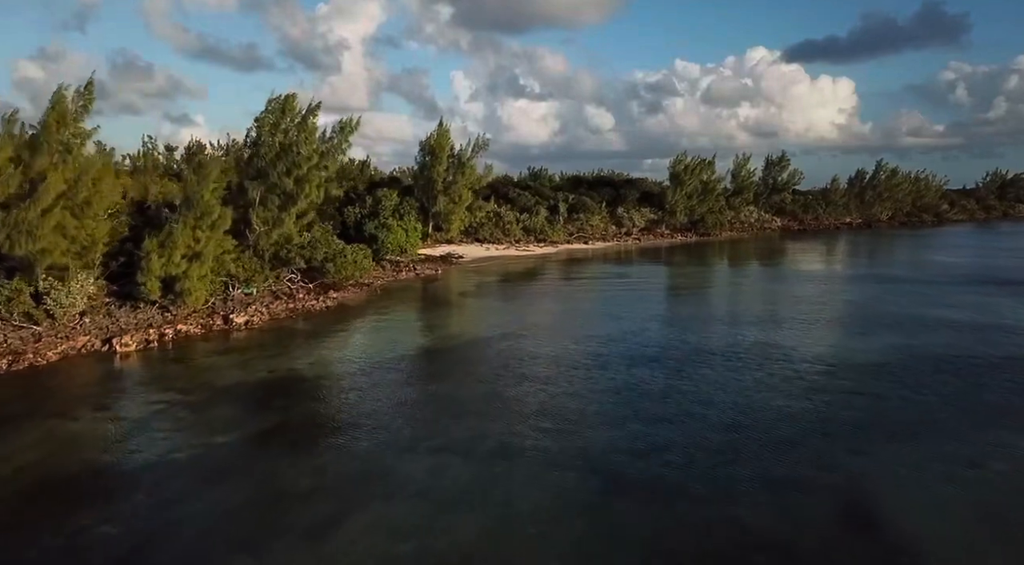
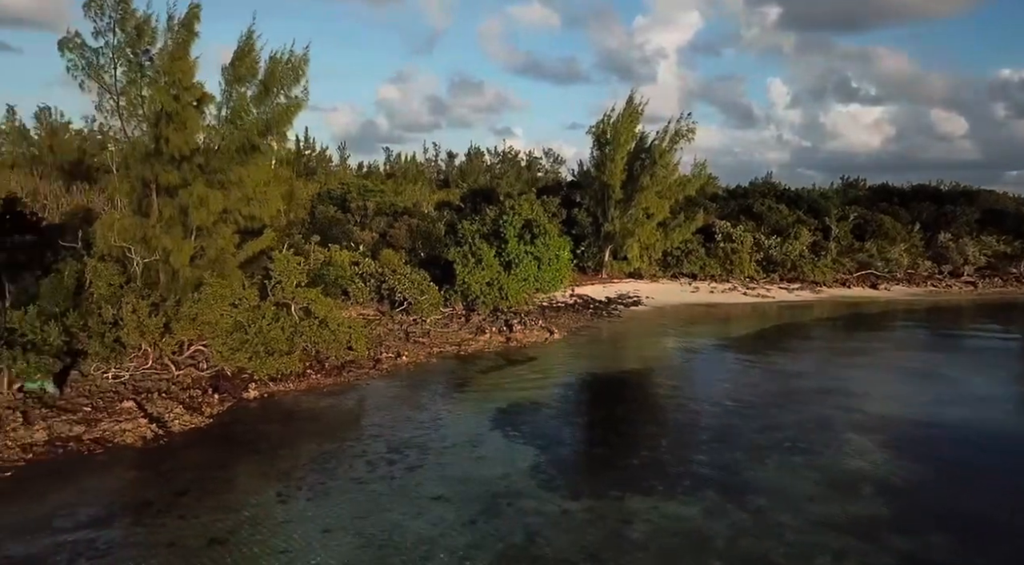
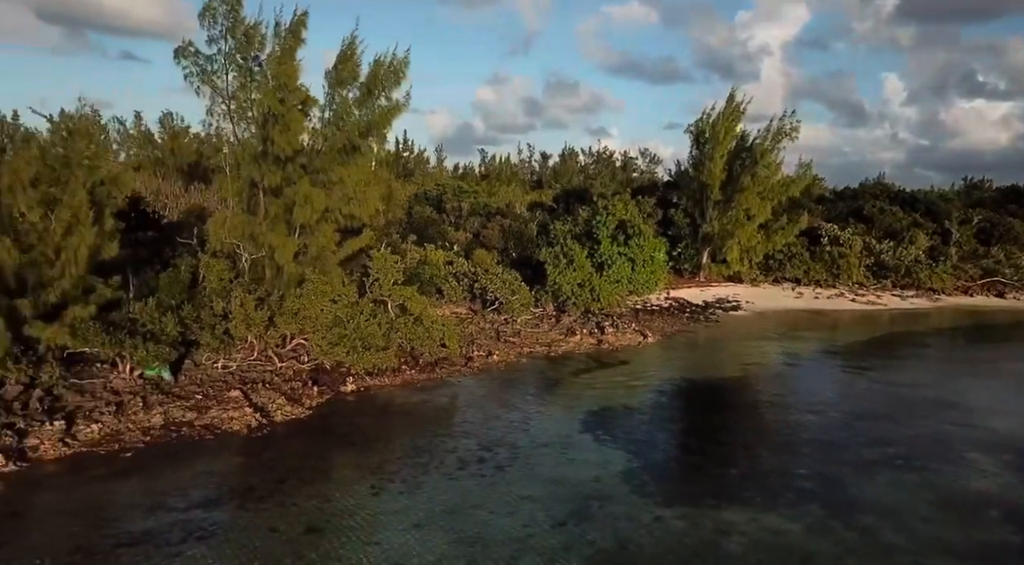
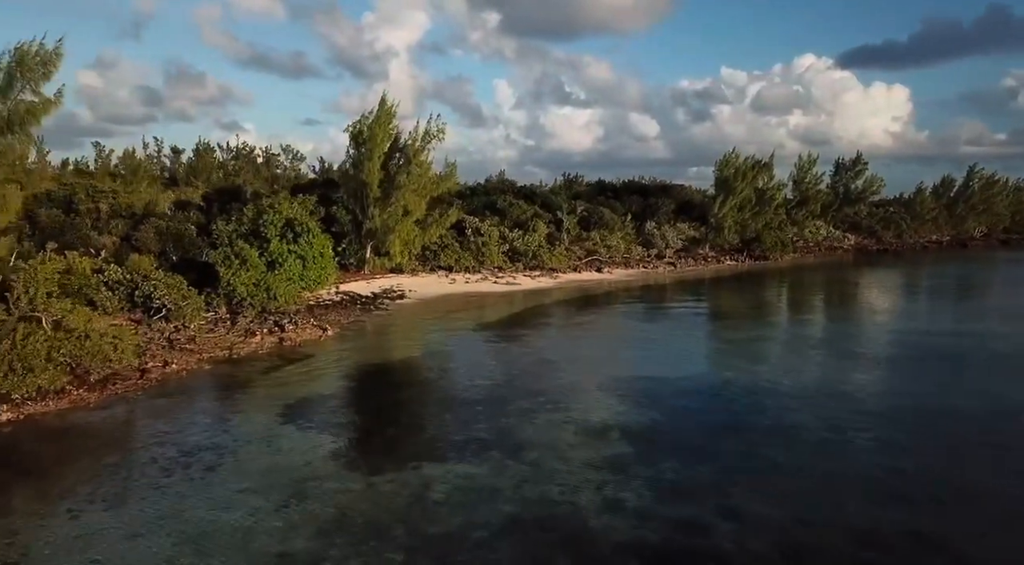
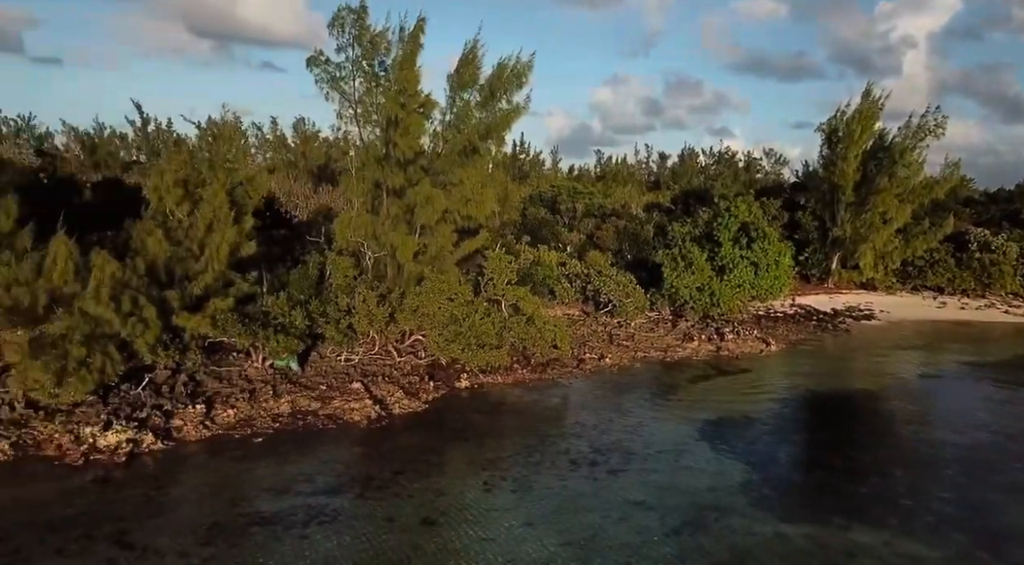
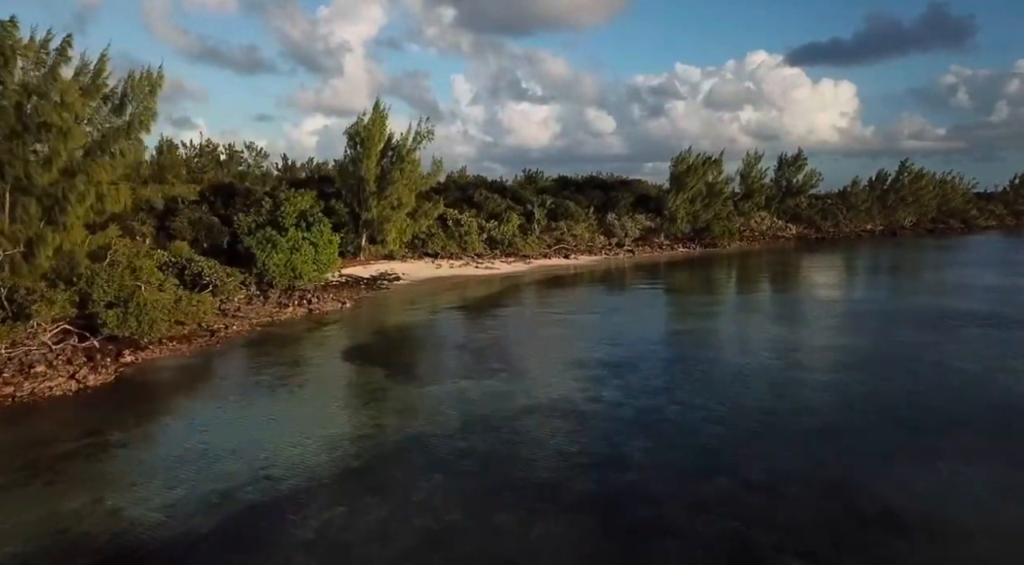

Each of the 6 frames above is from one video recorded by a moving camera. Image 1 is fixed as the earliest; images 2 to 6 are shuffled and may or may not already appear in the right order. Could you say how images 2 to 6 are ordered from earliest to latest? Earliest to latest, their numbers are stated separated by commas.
6, 4, 2, 3, 5
